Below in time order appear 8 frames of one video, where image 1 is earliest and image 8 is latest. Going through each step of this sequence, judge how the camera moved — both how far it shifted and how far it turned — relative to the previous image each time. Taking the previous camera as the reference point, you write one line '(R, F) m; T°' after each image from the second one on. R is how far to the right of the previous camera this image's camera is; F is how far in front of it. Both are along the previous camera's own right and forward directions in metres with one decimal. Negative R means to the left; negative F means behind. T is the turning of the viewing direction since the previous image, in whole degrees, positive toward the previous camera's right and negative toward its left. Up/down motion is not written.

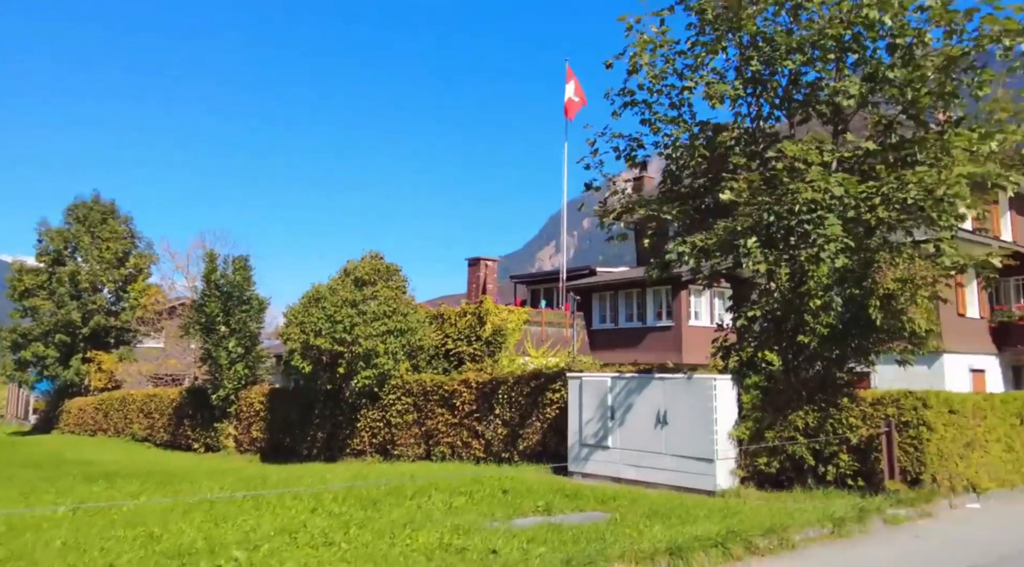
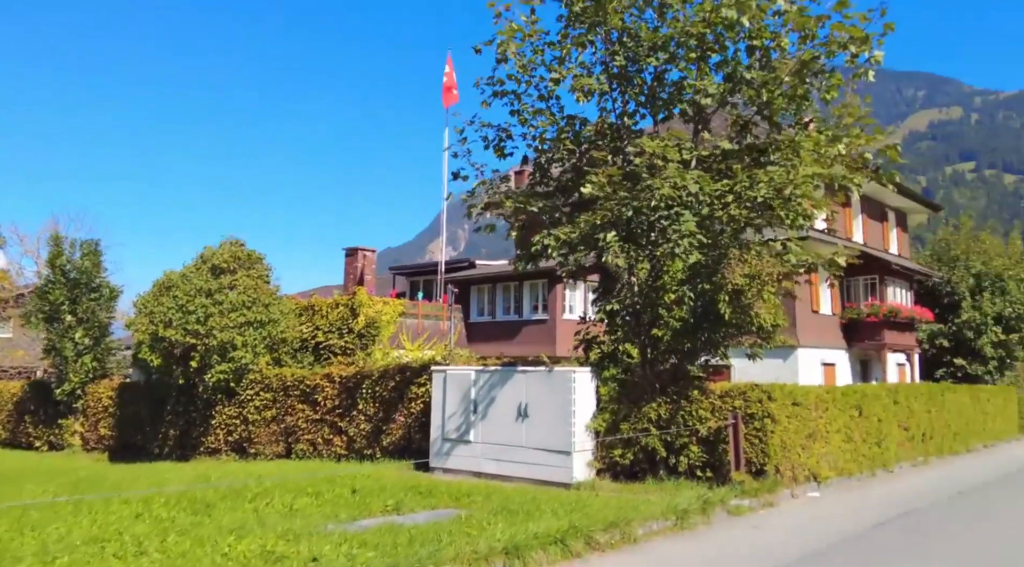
(+0.5, +0.3) m; +8°
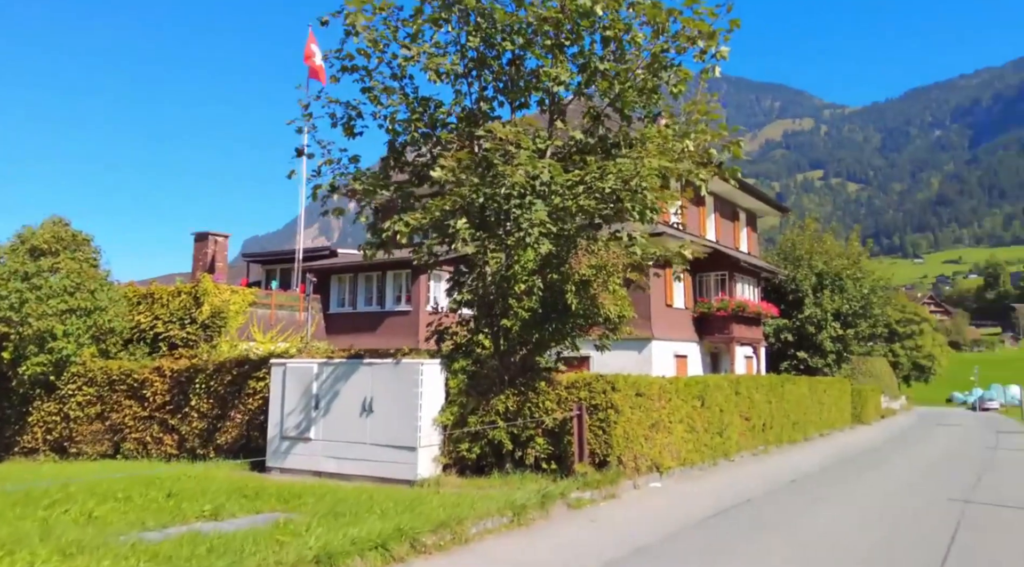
(+0.5, +0.5) m; +9°
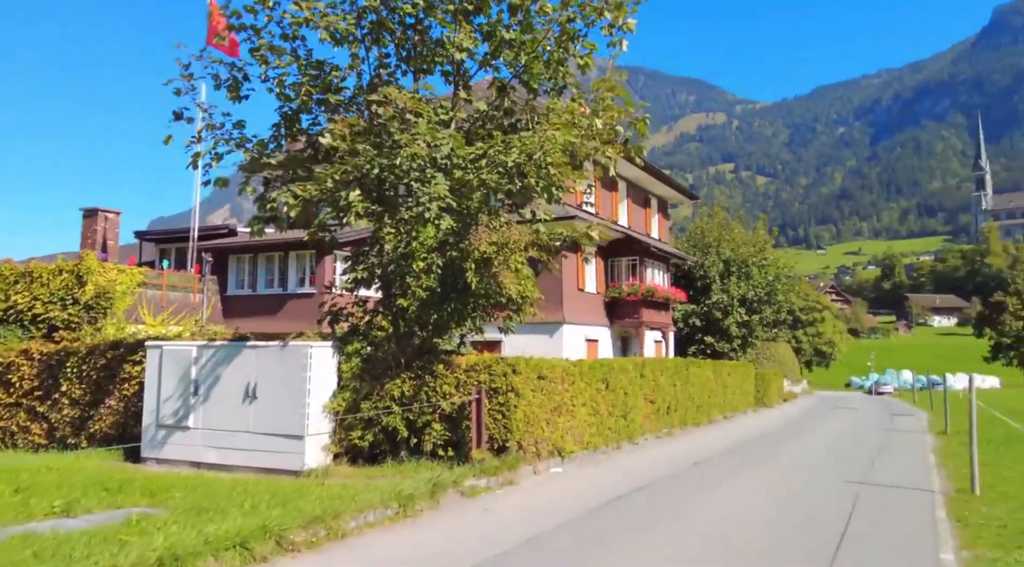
(+0.4, +0.6) m; +6°
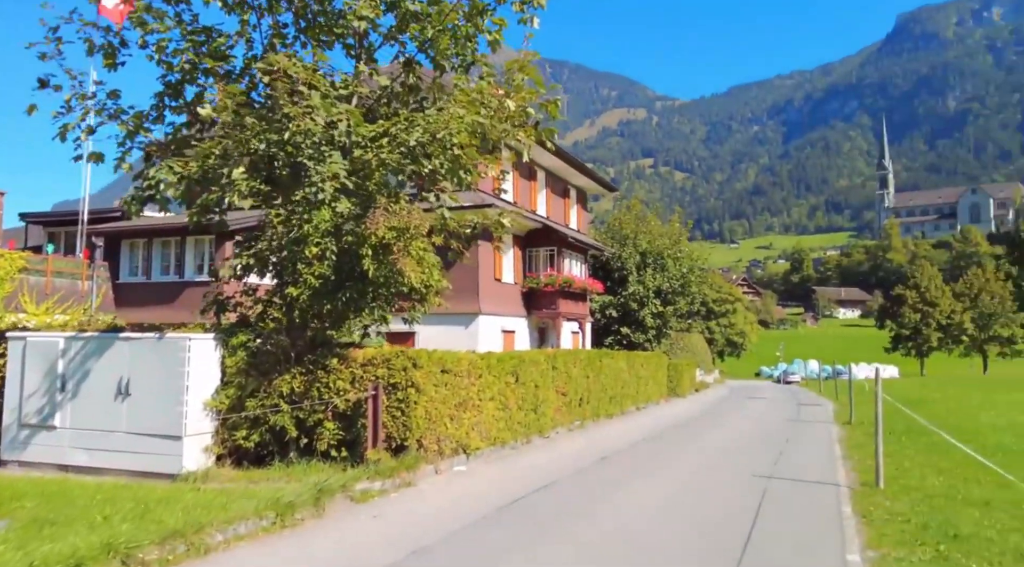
(+0.3, +0.7) m; +6°
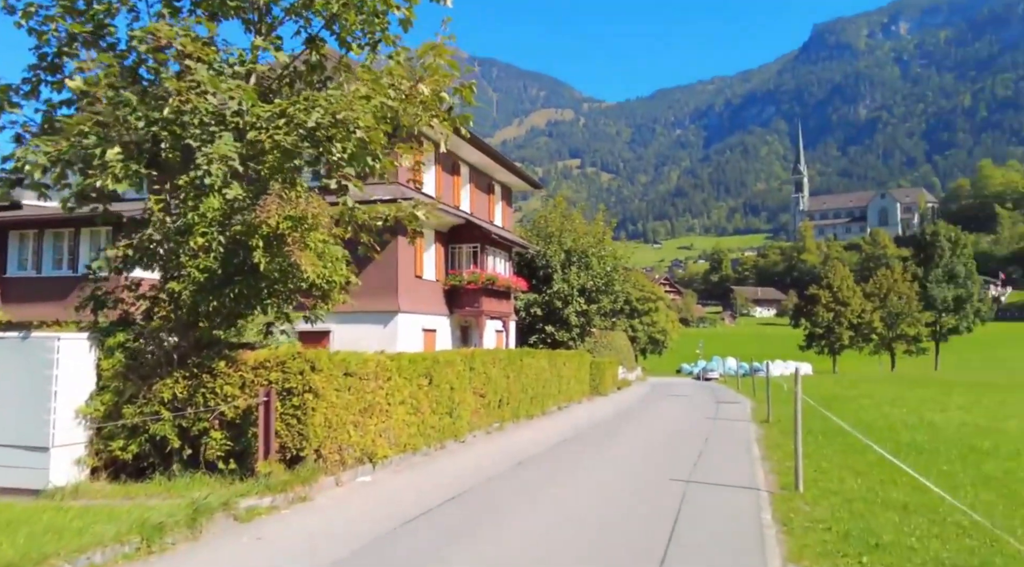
(+0.3, +0.7) m; +5°
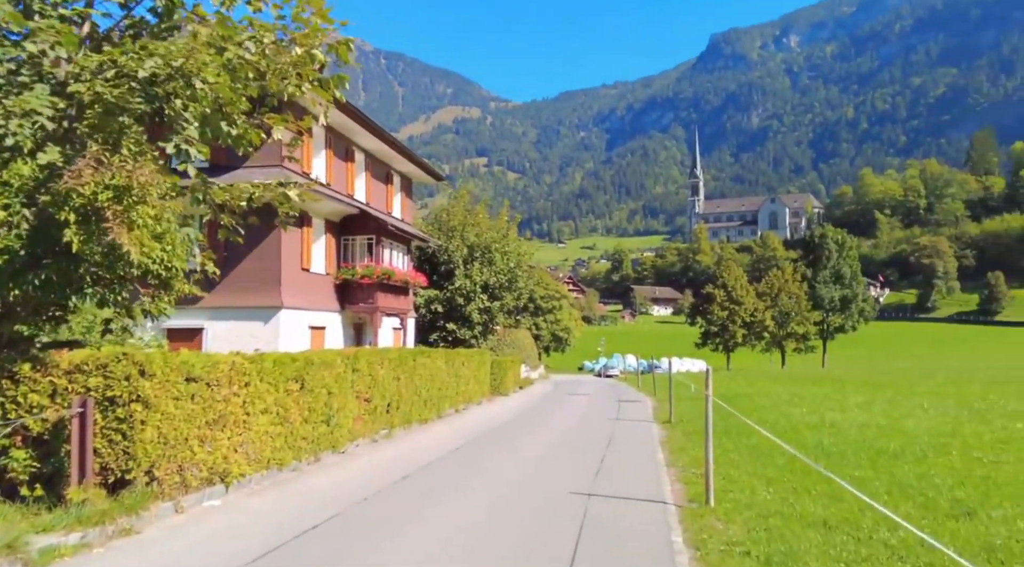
(+0.3, +1.4) m; +7°
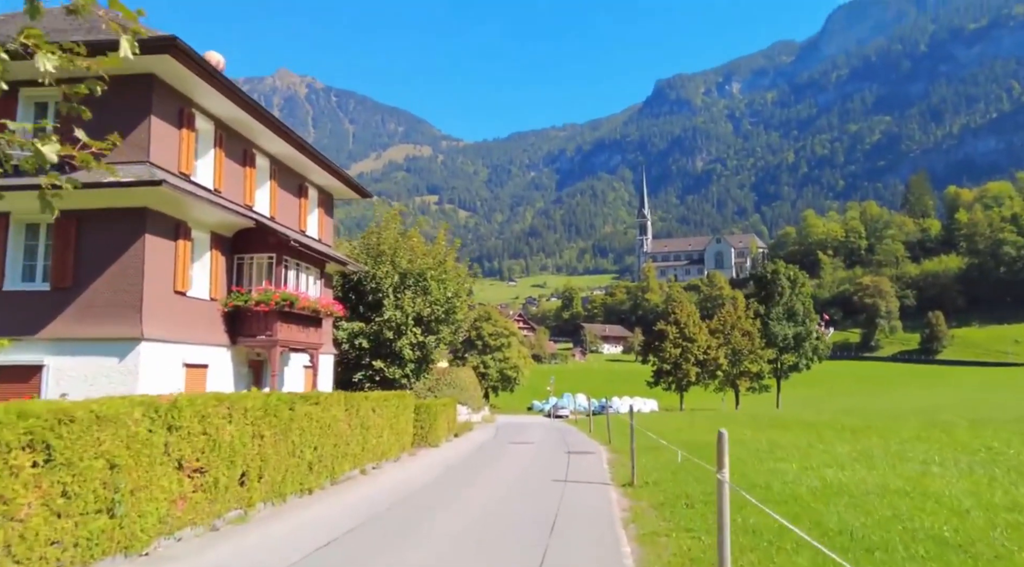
(+0.6, +4.4) m; +4°
